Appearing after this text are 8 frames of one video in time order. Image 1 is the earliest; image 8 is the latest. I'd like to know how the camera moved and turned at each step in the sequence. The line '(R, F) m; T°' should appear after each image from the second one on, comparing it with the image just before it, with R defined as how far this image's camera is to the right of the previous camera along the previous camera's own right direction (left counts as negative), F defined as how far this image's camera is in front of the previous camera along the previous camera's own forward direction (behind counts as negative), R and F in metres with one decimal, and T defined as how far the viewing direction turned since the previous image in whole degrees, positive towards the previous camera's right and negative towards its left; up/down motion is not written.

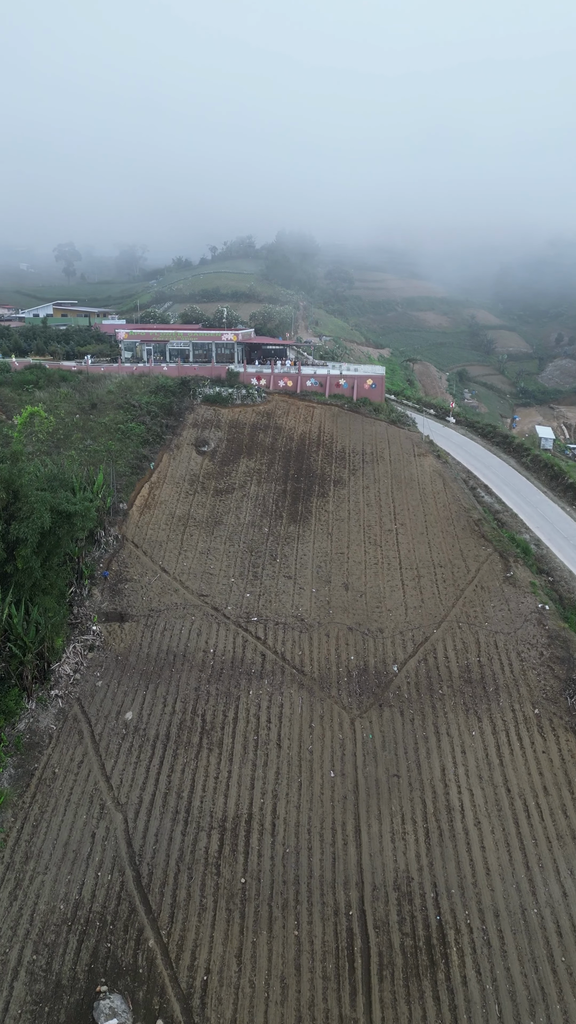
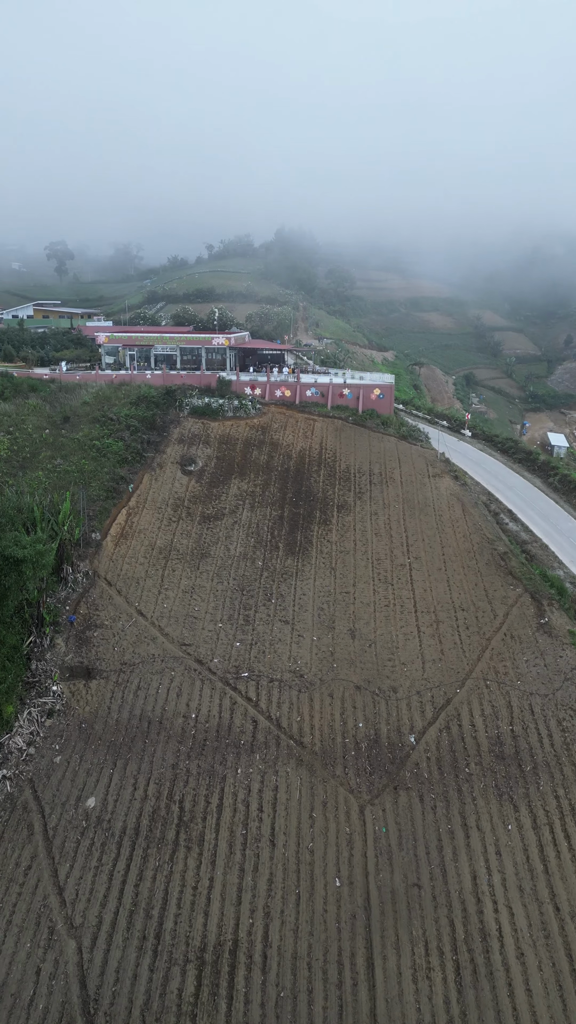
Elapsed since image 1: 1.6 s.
(+0.1, +3.3) m; 0°
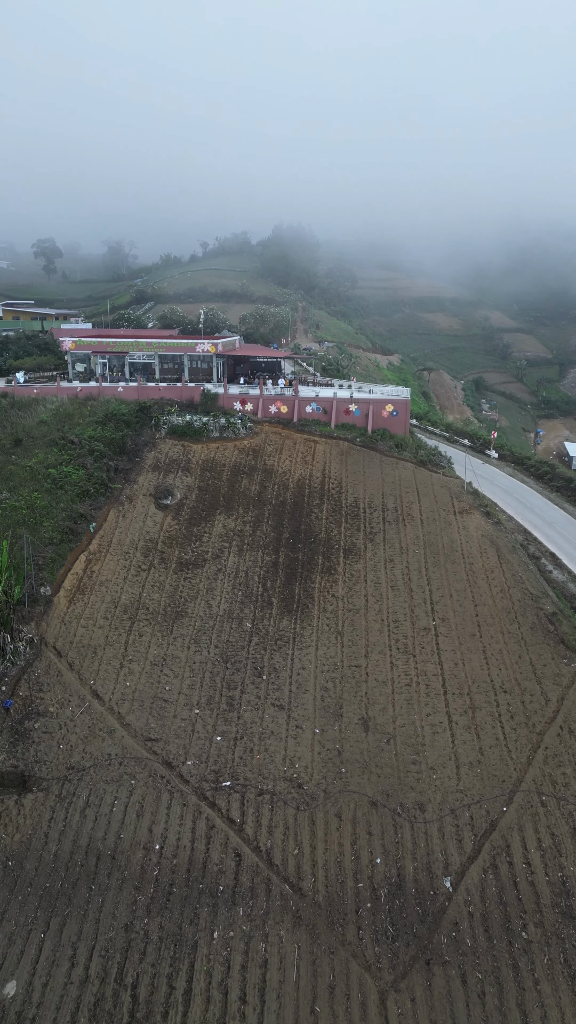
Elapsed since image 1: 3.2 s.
(+0.1, +4.3) m; 0°
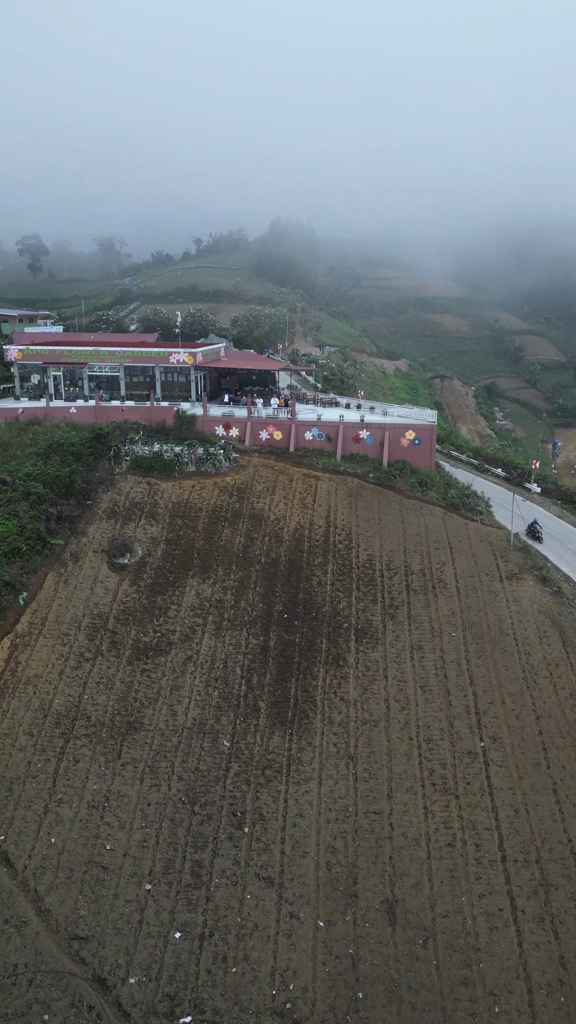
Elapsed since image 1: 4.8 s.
(+0.1, +4.8) m; 0°
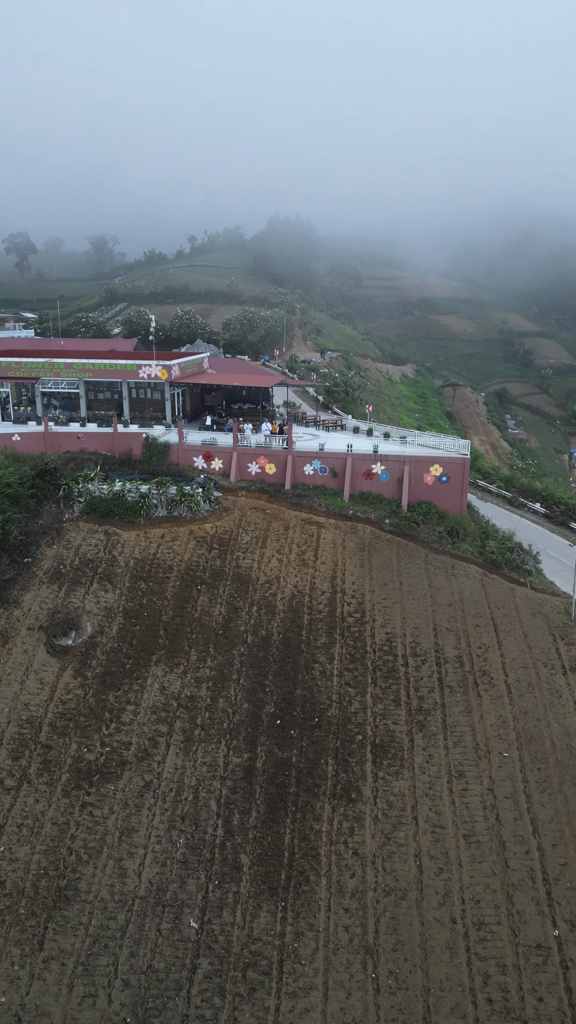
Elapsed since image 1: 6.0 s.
(+0.1, +3.7) m; 0°
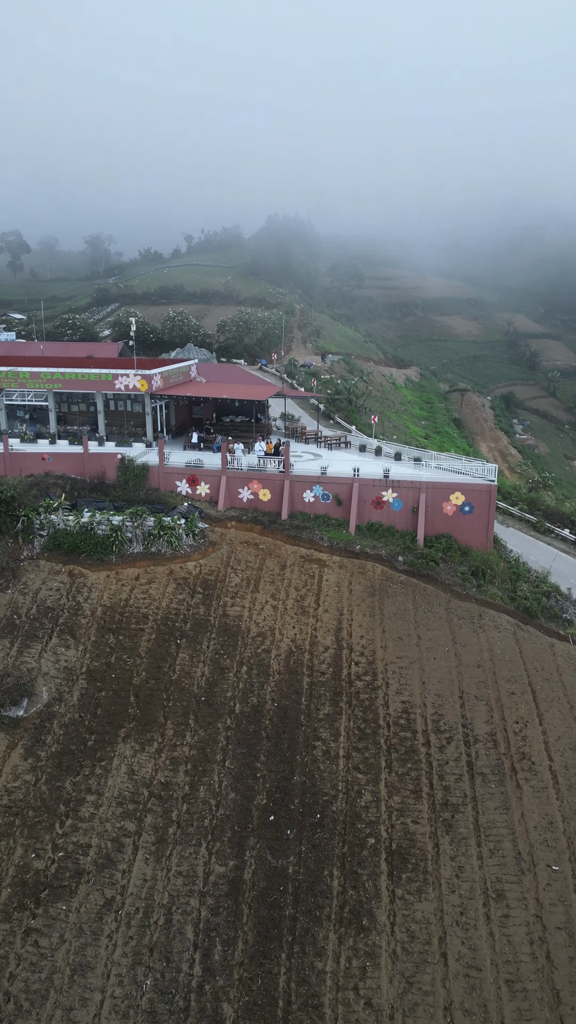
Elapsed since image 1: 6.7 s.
(0.0, +2.1) m; 0°
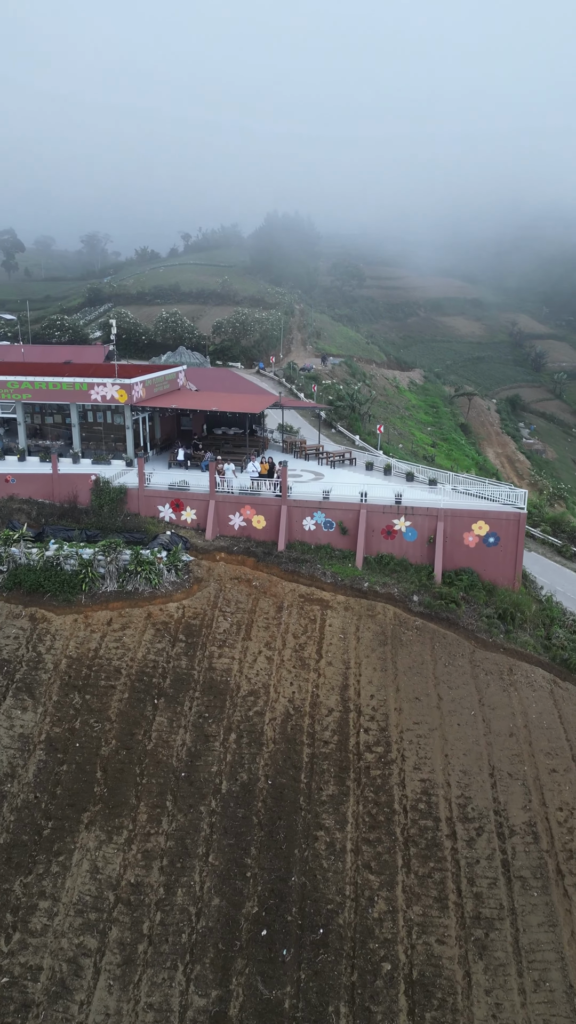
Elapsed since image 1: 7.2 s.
(0.0, +1.7) m; 0°
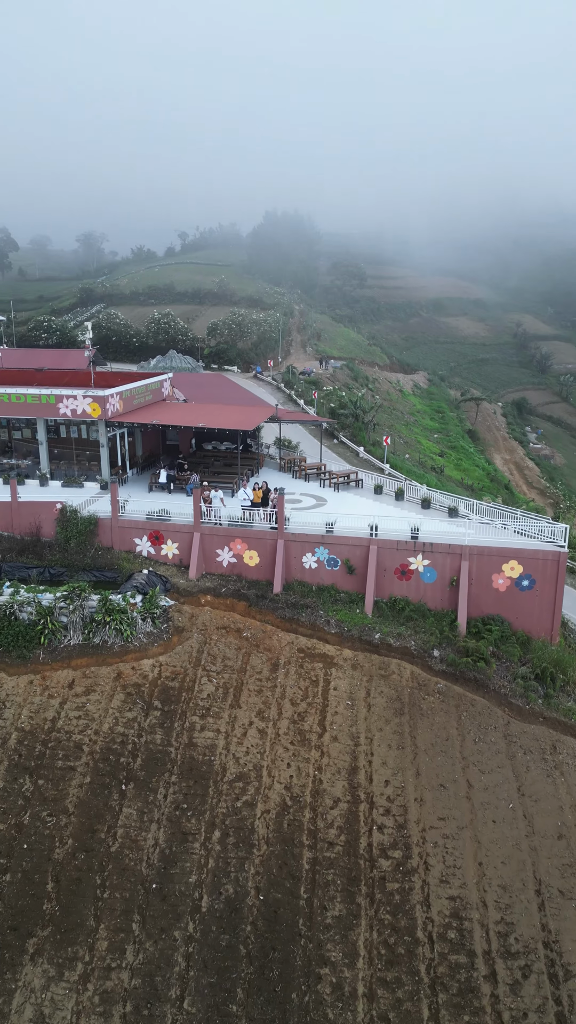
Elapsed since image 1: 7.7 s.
(0.0, +1.7) m; 0°
